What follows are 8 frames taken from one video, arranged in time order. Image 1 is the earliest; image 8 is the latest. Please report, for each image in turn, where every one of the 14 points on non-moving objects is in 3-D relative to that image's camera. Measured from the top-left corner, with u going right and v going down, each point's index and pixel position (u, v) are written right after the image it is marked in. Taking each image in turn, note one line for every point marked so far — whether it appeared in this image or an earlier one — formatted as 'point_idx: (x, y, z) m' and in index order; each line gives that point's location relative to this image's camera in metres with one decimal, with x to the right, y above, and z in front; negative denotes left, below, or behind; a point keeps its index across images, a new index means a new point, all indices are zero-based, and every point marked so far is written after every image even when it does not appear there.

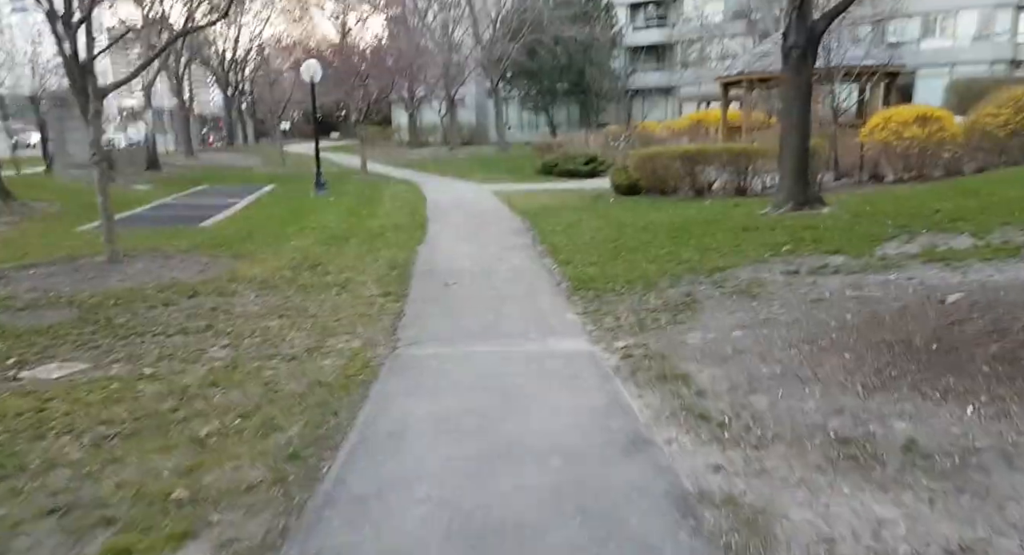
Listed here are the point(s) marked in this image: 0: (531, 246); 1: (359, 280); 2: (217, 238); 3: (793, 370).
0: (+0.3, +0.5, +11.9) m
1: (-1.8, 0.0, +9.5) m
2: (-4.9, +0.7, +13.1) m
3: (+1.8, -0.6, +5.1) m
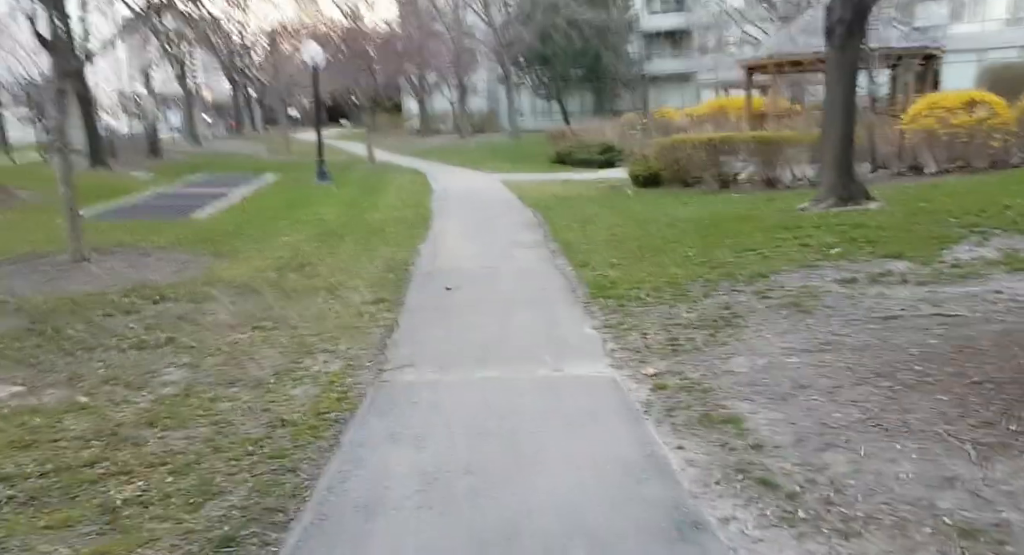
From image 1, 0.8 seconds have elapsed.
0: (+0.4, +0.5, +10.8) m
1: (-1.7, -0.1, +8.5) m
2: (-4.7, +0.7, +12.0) m
3: (+1.9, -0.7, +4.0) m
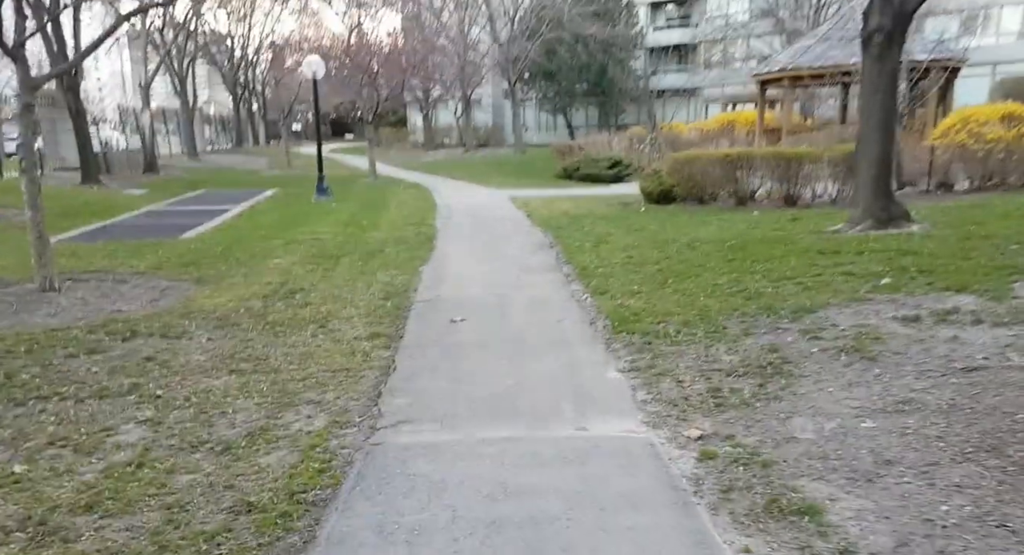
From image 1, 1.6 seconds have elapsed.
0: (+0.5, +0.1, +10.0) m
1: (-1.6, -0.4, +7.7) m
2: (-4.6, +0.3, +11.2) m
3: (+1.9, -0.9, +3.2) m
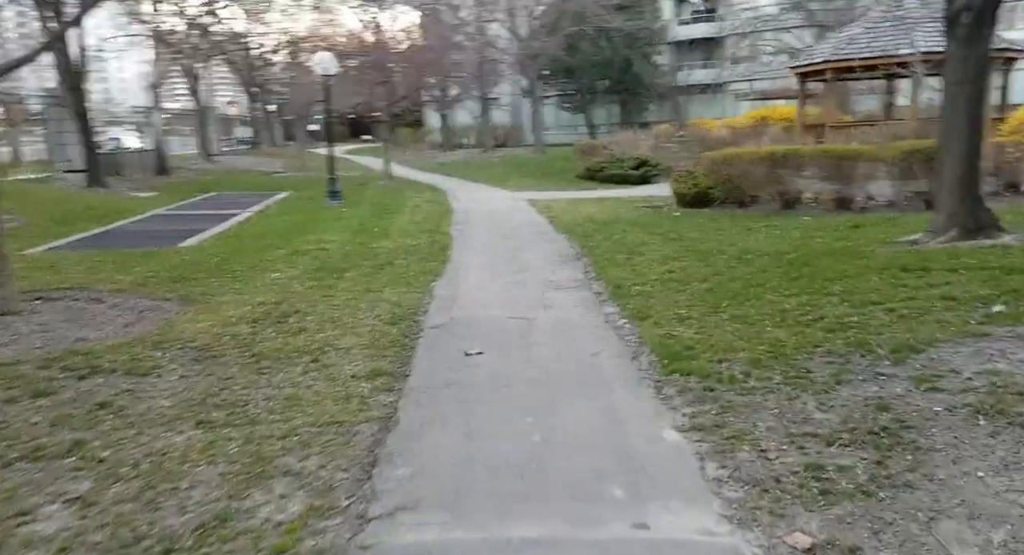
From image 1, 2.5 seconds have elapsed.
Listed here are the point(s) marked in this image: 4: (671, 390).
0: (+0.8, -0.1, +8.8) m
1: (-1.4, -0.6, +6.5) m
2: (-4.3, +0.2, +10.2) m
3: (+2.1, -1.1, +2.0) m
4: (+1.0, -0.7, +5.2) m
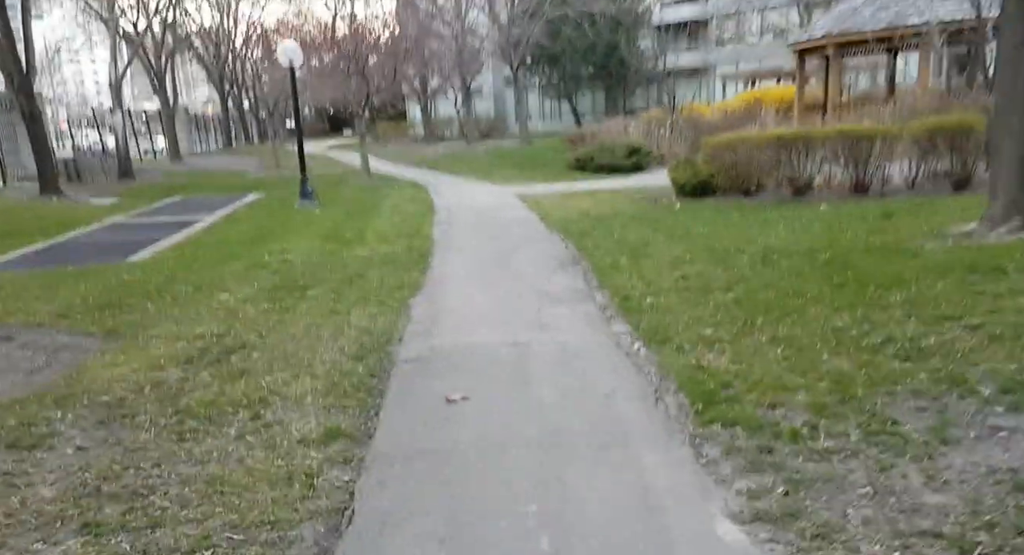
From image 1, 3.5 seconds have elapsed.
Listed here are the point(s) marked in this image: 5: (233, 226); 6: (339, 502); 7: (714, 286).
0: (+0.7, -0.2, +7.5) m
1: (-1.5, -0.8, +5.2) m
2: (-4.4, -0.1, +8.8) m
3: (+2.1, -1.3, +0.7) m
4: (+1.0, -0.9, +3.9) m
5: (-5.4, +1.0, +15.1) m
6: (-0.8, -1.1, +3.7) m
7: (+1.8, -0.1, +7.0) m
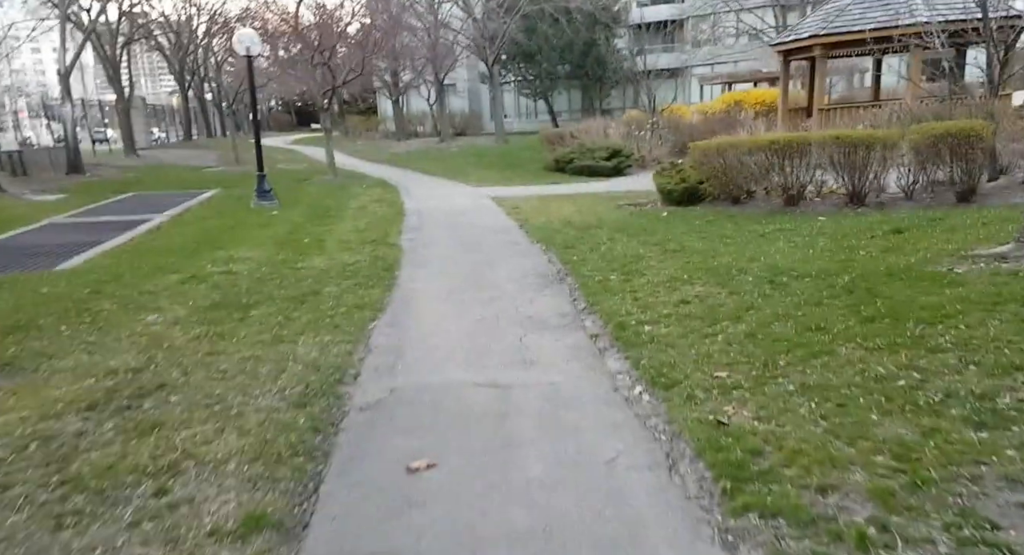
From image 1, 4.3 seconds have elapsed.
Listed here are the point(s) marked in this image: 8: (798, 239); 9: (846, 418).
0: (+0.5, -0.4, +6.6) m
1: (-1.6, -0.9, +4.2) m
2: (-4.7, -0.3, +7.7) m
3: (+2.1, -1.5, -0.2) m
4: (+0.9, -1.1, +3.0) m
5: (-5.8, +0.9, +14.0) m
6: (-0.9, -1.2, +2.7) m
7: (+1.6, -0.3, +6.1) m
8: (+3.2, +0.4, +8.8) m
9: (+1.7, -0.7, +4.0) m
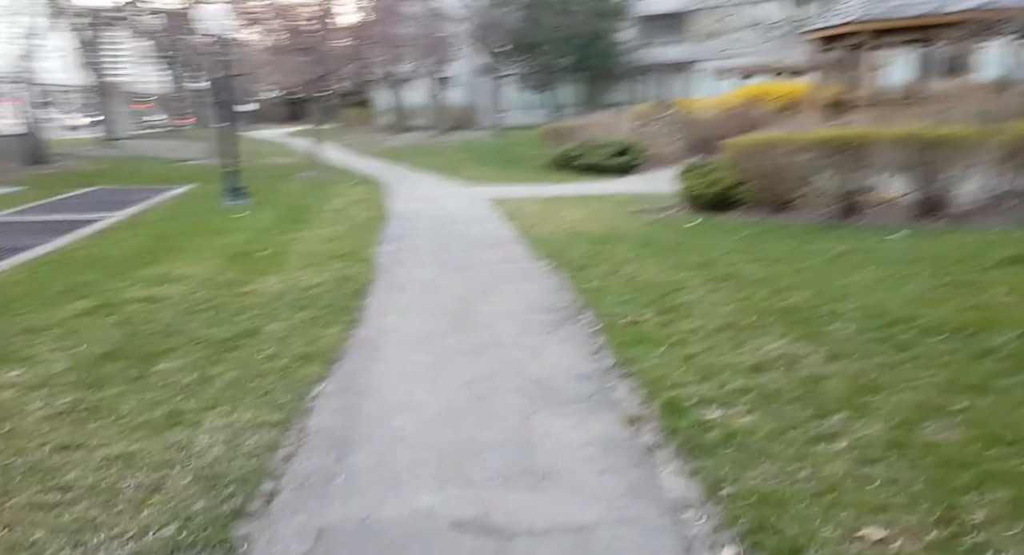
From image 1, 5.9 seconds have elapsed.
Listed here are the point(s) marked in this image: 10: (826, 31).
0: (+0.5, -0.7, +4.6) m
1: (-1.6, -1.2, +2.2) m
2: (-4.6, -0.5, +5.7) m
3: (+2.1, -1.9, -2.2) m
4: (+0.9, -1.4, +1.0) m
5: (-5.8, +0.7, +11.9) m
6: (-0.9, -1.6, +0.7) m
7: (+1.6, -0.6, +4.1) m
8: (+3.2, +0.1, +6.8) m
9: (+1.7, -1.1, +1.9) m
10: (+6.5, +5.1, +16.4) m
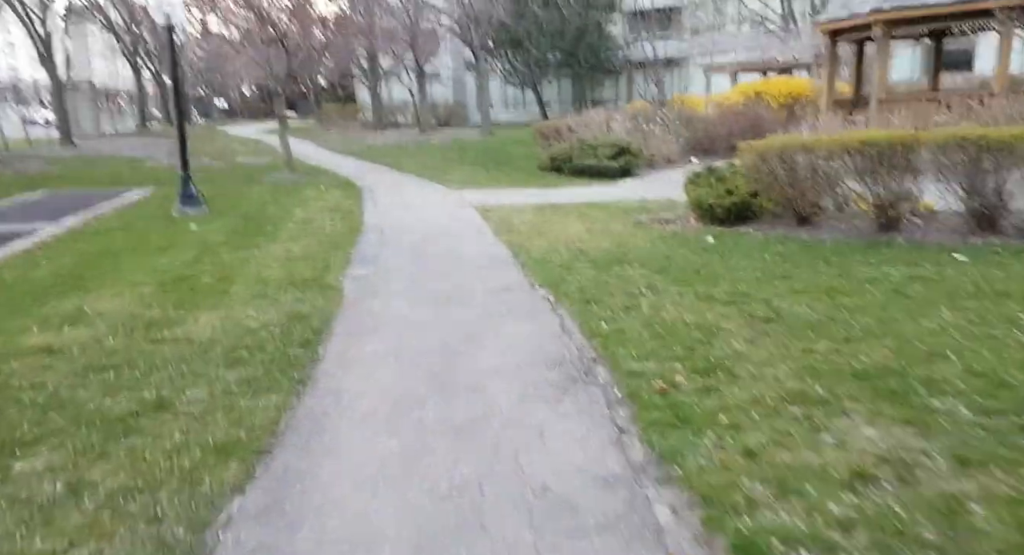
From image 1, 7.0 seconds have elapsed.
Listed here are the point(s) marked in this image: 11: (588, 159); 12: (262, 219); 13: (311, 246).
0: (+0.5, -1.0, +3.2) m
1: (-1.5, -1.6, +0.8) m
2: (-4.7, -0.8, +4.2) m
3: (+2.3, -2.2, -3.5) m
4: (+1.0, -1.7, -0.4) m
5: (-6.0, +0.4, +10.4) m
6: (-0.8, -1.9, -0.7) m
7: (+1.6, -0.9, +2.7) m
8: (+3.2, -0.2, +5.4) m
9: (+1.7, -1.4, +0.6) m
10: (+6.2, +4.9, +15.1) m
11: (+1.8, +2.8, +18.3) m
12: (-3.9, +0.9, +12.2) m
13: (-2.4, +0.4, +9.5) m
